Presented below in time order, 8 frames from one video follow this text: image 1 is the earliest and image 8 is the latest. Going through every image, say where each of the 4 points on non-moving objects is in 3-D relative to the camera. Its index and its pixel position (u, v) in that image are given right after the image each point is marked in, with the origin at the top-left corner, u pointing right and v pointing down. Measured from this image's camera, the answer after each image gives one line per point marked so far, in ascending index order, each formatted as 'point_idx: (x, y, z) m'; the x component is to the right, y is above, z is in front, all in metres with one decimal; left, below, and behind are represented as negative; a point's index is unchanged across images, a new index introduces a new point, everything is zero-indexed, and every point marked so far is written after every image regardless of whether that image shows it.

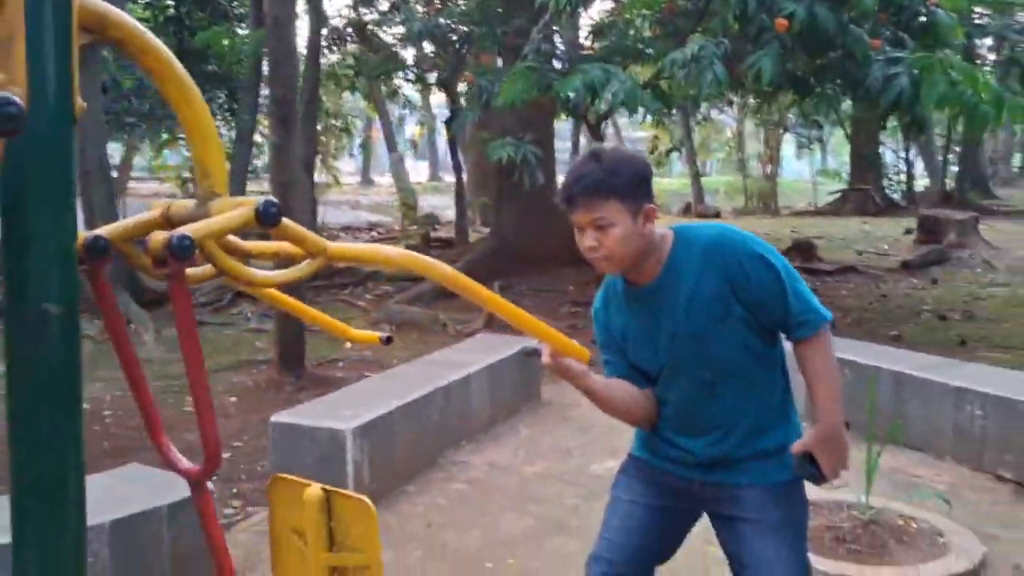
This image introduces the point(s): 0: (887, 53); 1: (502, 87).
0: (+2.5, +1.6, +6.3) m
1: (0.0, +1.5, +6.7) m
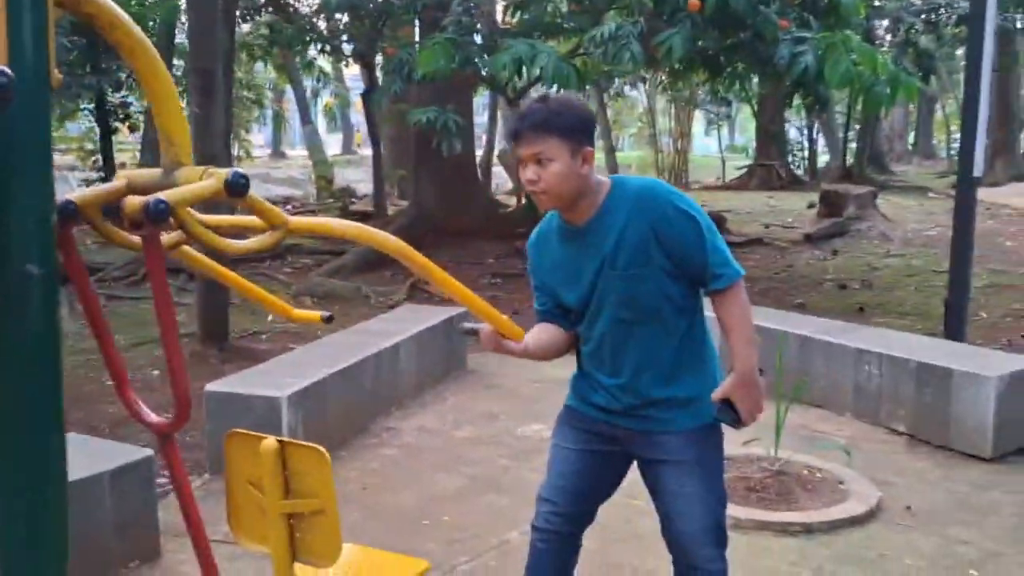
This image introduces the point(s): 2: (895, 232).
0: (+2.0, +1.8, +6.6) m
1: (-0.5, +1.7, +6.8) m
2: (+4.5, +0.7, +10.9) m
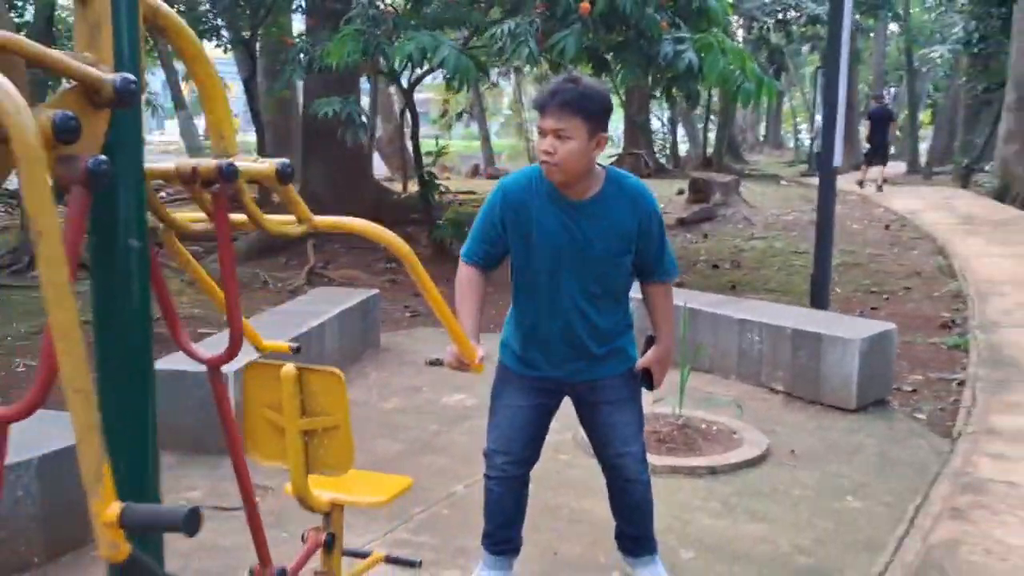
0: (+1.2, +2.0, +7.2) m
1: (-1.3, +1.8, +7.0) m
2: (+3.1, +0.9, +11.8) m
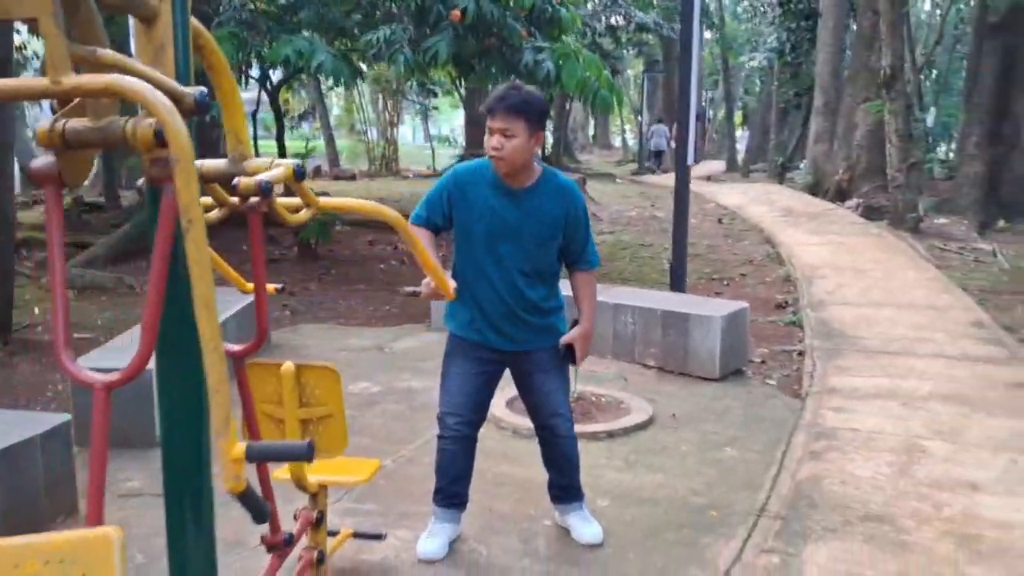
0: (+0.2, +2.0, +7.7) m
1: (-2.3, +1.8, +7.1) m
2: (+1.2, +1.0, +12.6) m
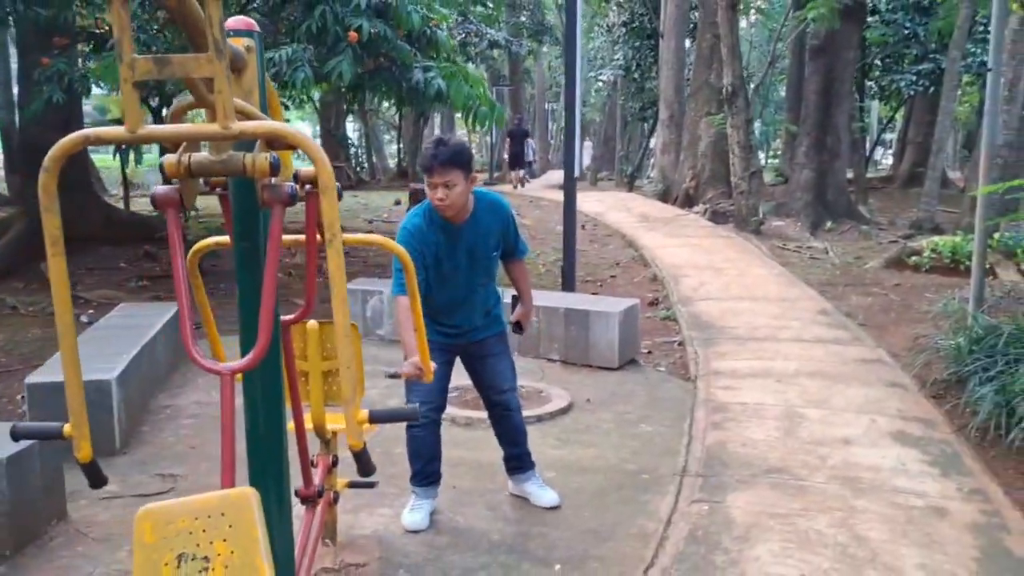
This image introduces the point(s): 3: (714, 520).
0: (-0.8, +2.0, +8.2) m
1: (-3.1, +1.7, +7.1) m
2: (-0.6, +0.9, +13.1) m
3: (+0.8, -0.9, +3.6) m
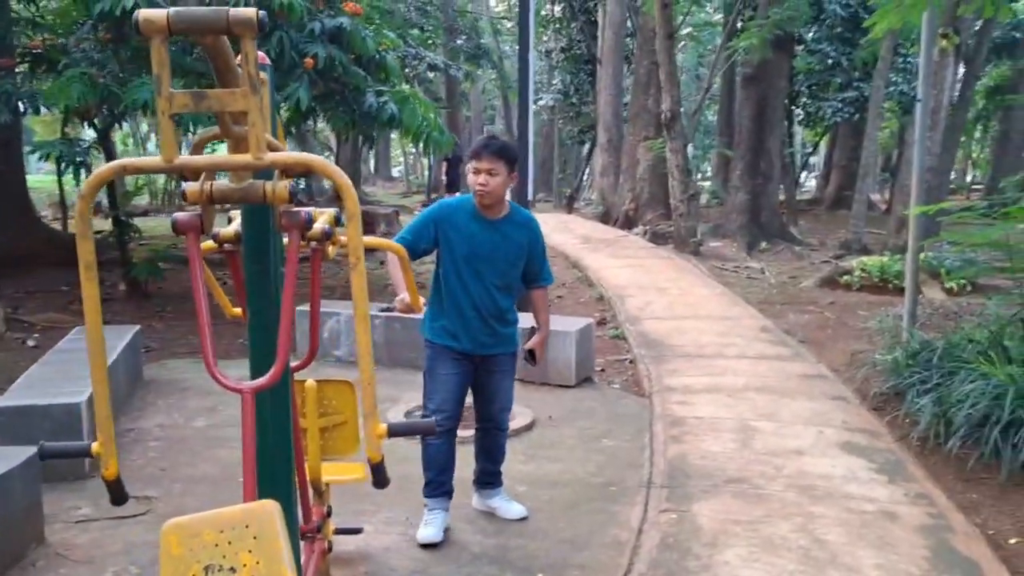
0: (-1.2, +1.8, +8.3) m
1: (-3.4, +1.5, +7.1) m
2: (-1.3, +0.6, +13.2) m
3: (+0.7, -1.0, +3.8) m
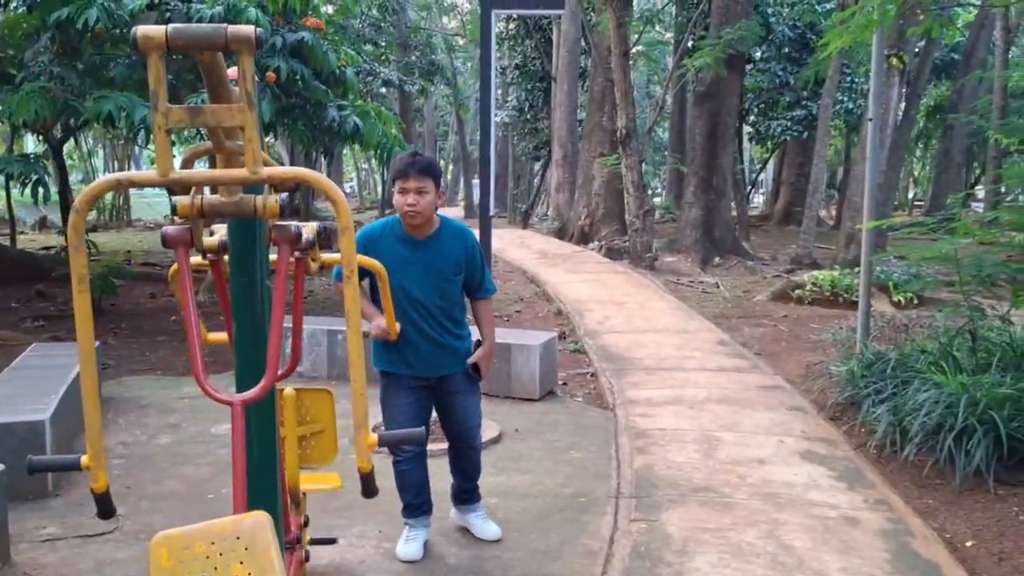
0: (-1.6, +1.6, +8.3) m
1: (-3.7, +1.4, +7.0) m
2: (-1.9, +0.4, +13.2) m
3: (+0.6, -1.0, +3.9) m
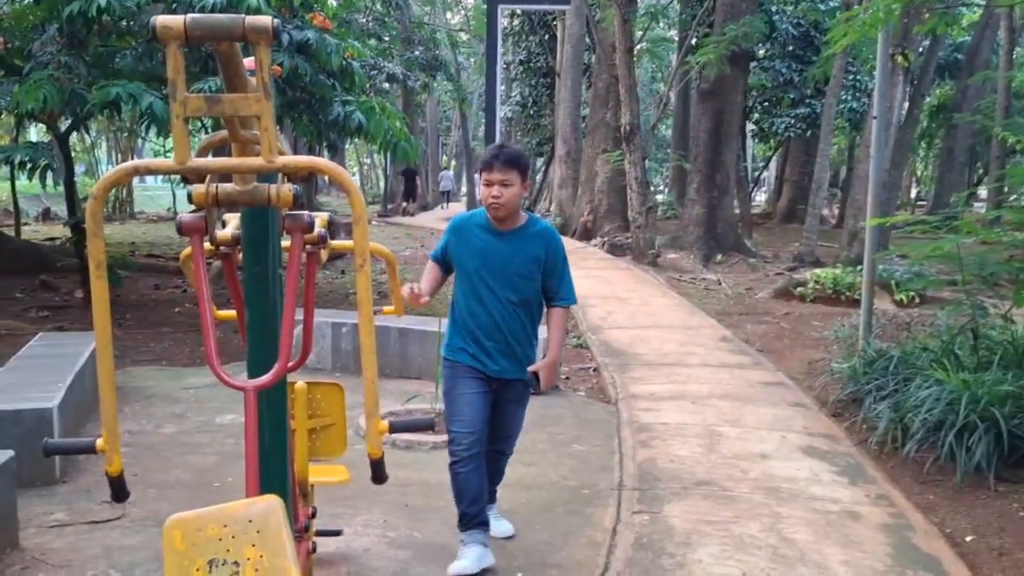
0: (-1.5, +1.7, +8.3) m
1: (-3.7, +1.4, +7.0) m
2: (-1.9, +0.5, +13.2) m
3: (+0.6, -1.0, +3.9) m
